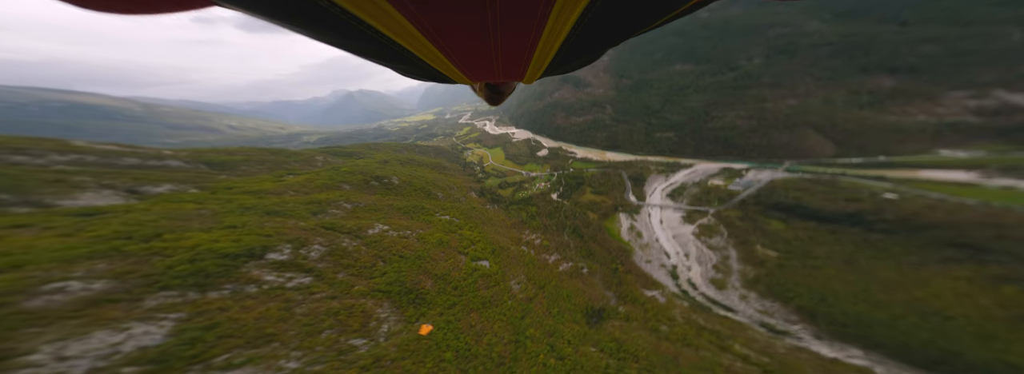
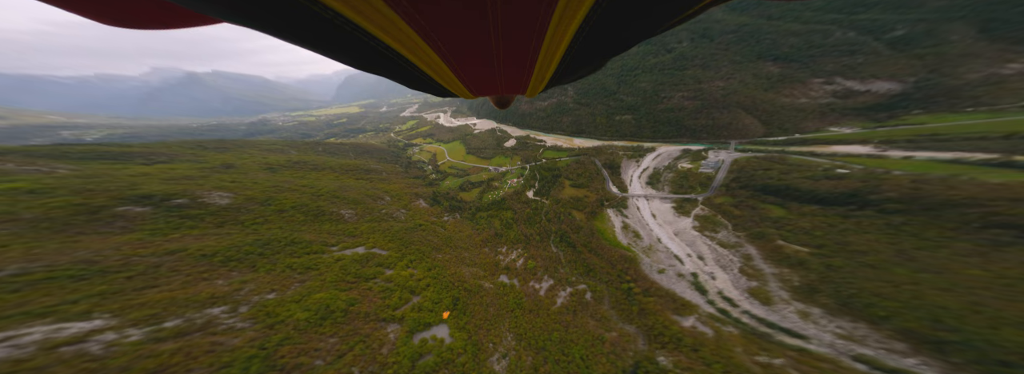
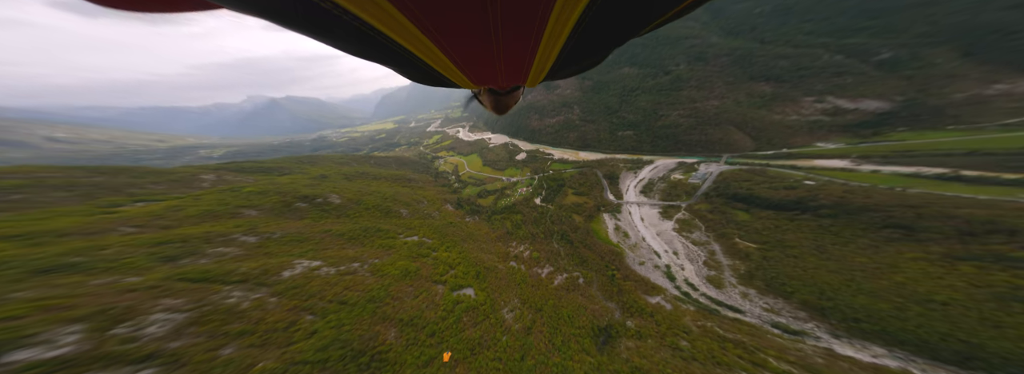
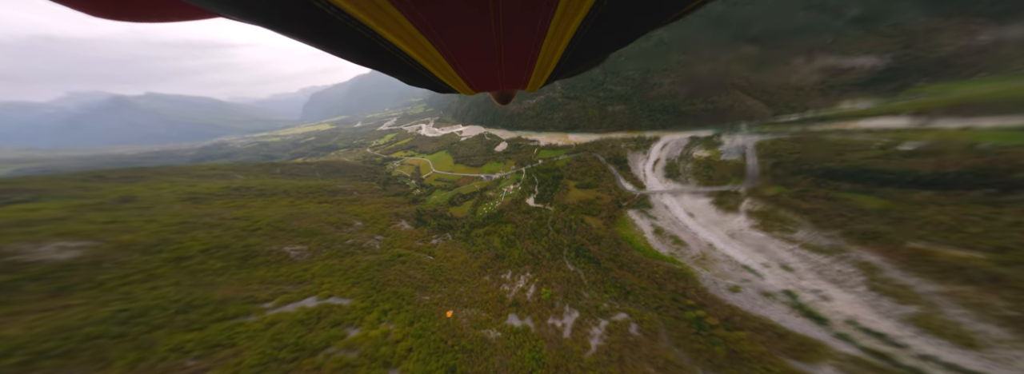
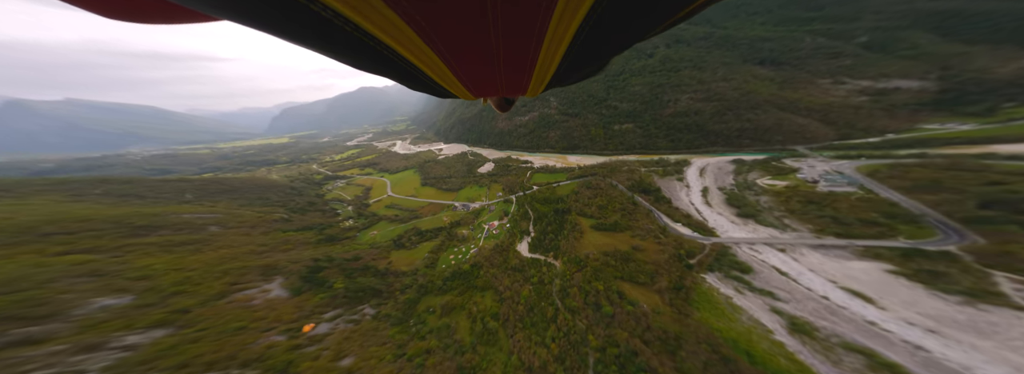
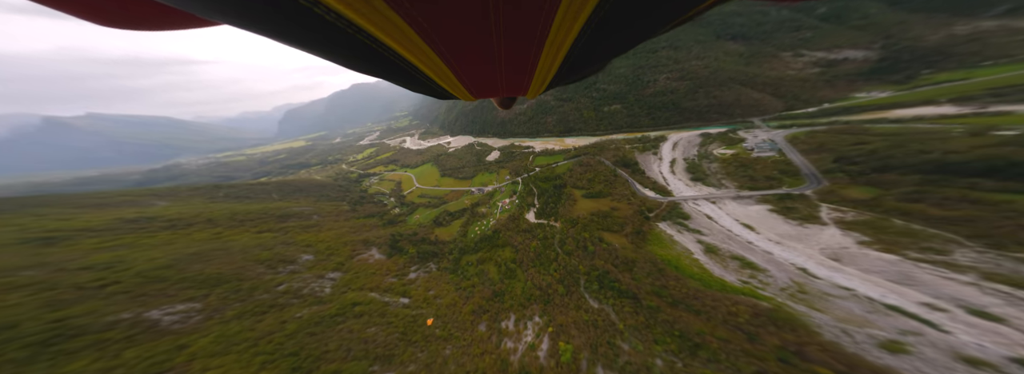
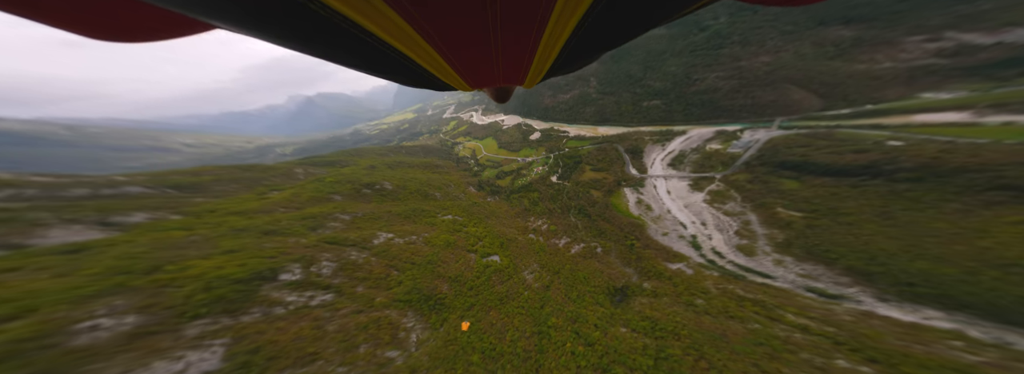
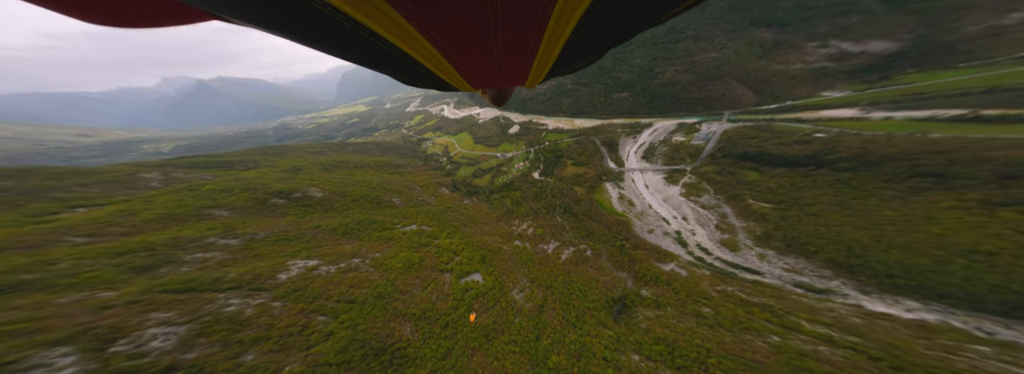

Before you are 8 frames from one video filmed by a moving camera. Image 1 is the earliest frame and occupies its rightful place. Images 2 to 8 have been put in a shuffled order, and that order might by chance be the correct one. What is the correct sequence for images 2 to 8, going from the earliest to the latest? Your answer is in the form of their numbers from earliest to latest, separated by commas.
7, 3, 8, 2, 4, 6, 5
